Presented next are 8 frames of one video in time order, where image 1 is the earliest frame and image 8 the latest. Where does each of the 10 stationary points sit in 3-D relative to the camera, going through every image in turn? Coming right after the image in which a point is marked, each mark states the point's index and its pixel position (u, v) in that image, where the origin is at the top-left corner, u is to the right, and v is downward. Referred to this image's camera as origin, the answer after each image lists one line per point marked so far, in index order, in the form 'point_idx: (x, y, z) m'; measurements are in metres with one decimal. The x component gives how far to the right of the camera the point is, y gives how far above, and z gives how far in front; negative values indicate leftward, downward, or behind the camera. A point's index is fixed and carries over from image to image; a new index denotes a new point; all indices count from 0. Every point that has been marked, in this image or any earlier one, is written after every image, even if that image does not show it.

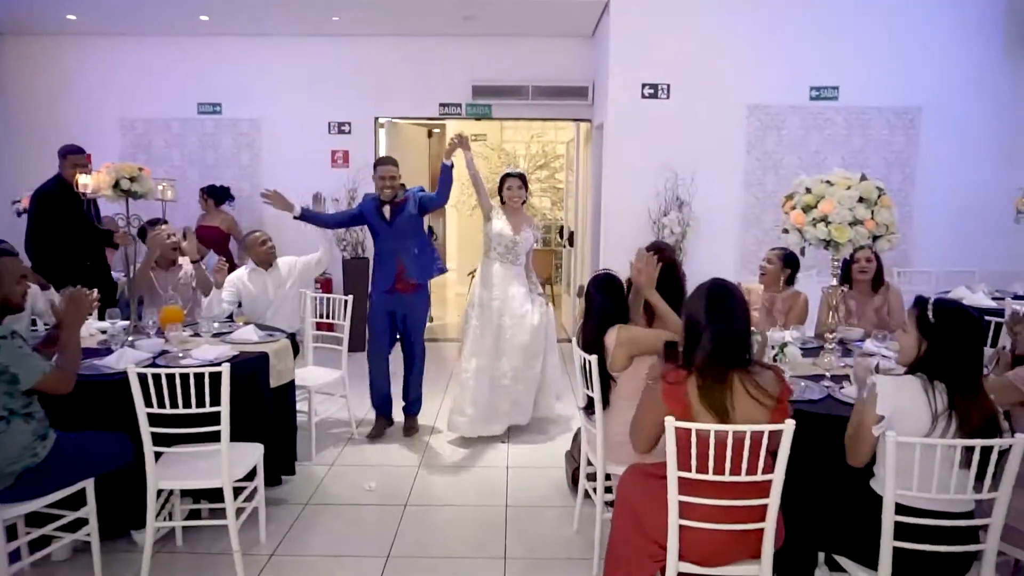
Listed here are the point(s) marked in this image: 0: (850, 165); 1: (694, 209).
0: (+2.6, +1.0, +5.5) m
1: (+1.4, +0.6, +5.5) m
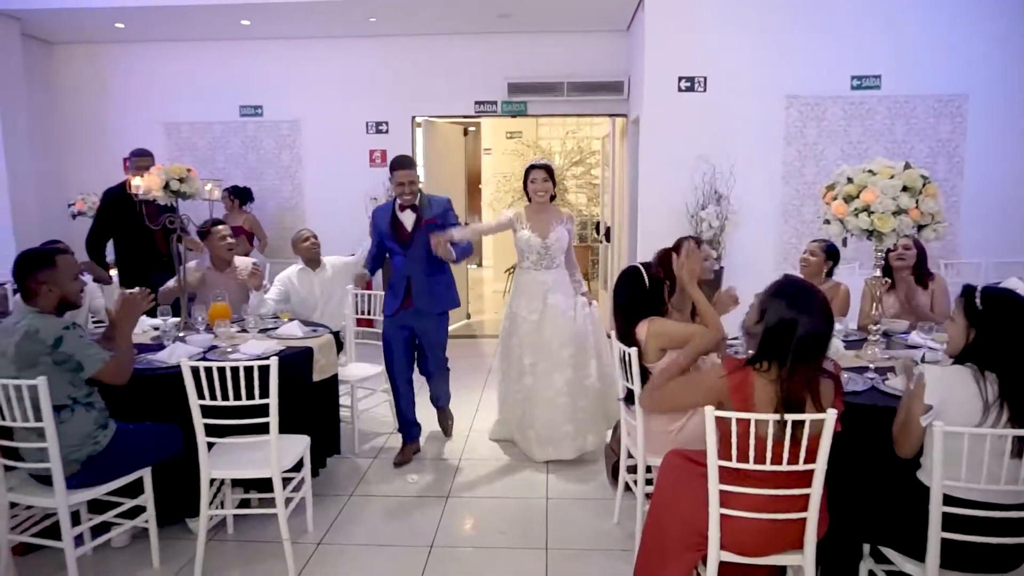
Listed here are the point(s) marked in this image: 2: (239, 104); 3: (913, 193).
0: (+2.9, +1.0, +5.4) m
1: (+1.7, +0.7, +5.4) m
2: (-2.6, +1.7, +6.6) m
3: (+1.5, +0.4, +2.6) m
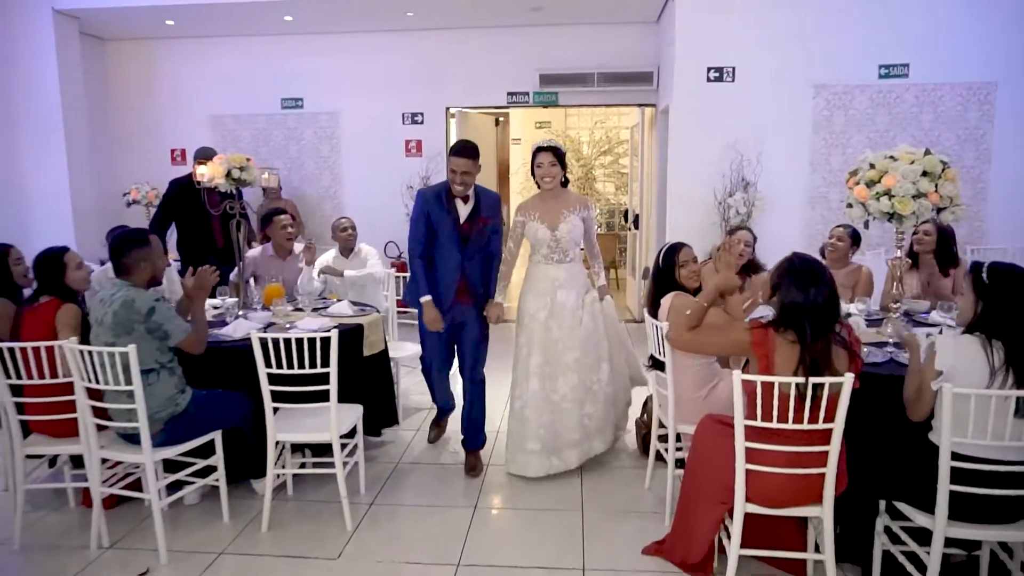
0: (+3.2, +1.1, +5.5) m
1: (+2.0, +0.8, +5.6) m
2: (-2.3, +1.9, +6.8) m
3: (+1.7, +0.4, +2.8) m
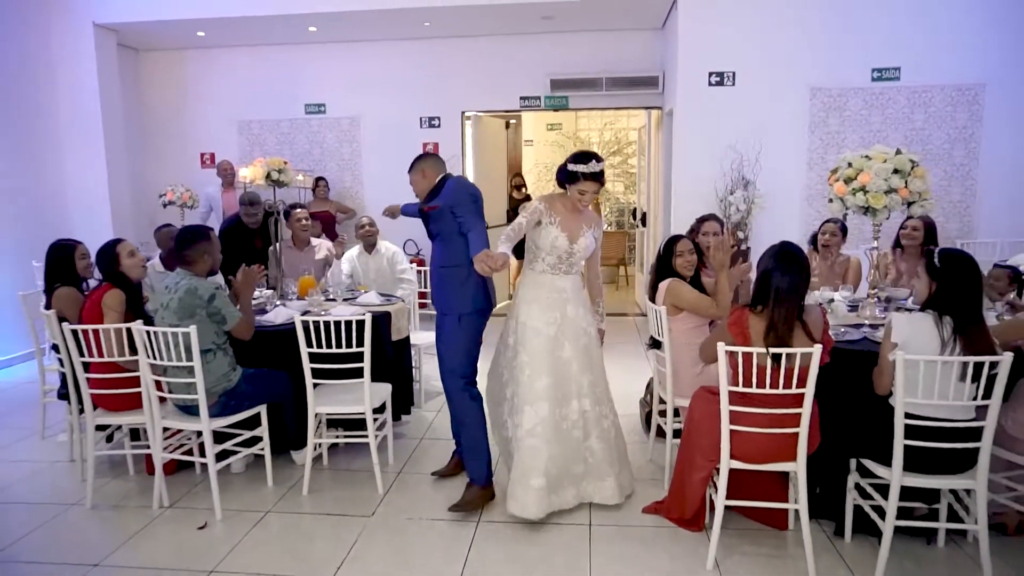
0: (+3.3, +1.2, +5.7) m
1: (+2.1, +0.8, +5.9) m
2: (-2.1, +1.9, +7.2) m
3: (+1.7, +0.5, +3.1) m
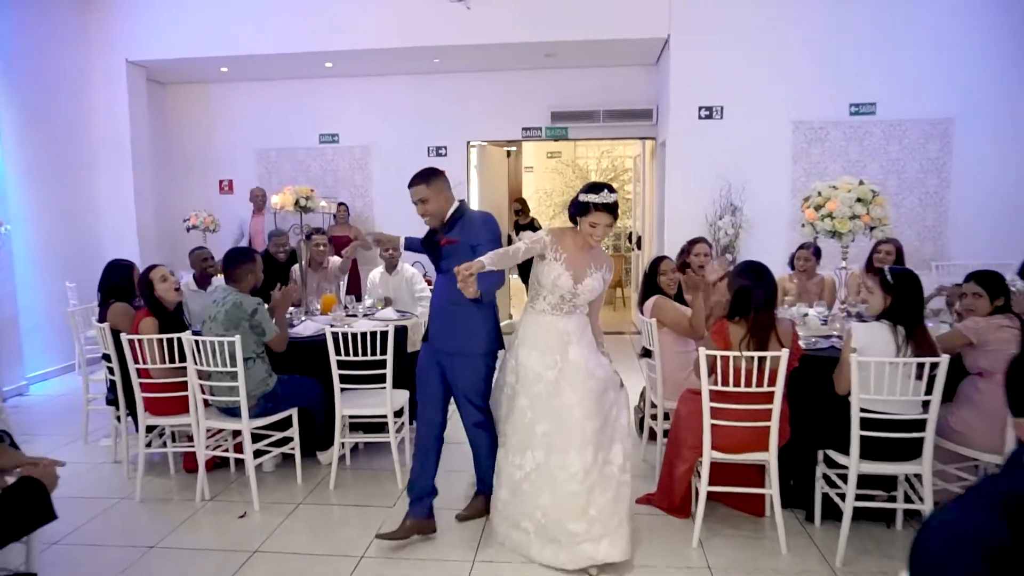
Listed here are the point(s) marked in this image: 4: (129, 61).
0: (+3.3, +1.0, +6.2) m
1: (+2.1, +0.7, +6.3) m
2: (-2.1, +1.7, +7.6) m
3: (+1.8, +0.4, +3.5) m
4: (-3.7, +2.2, +6.8) m
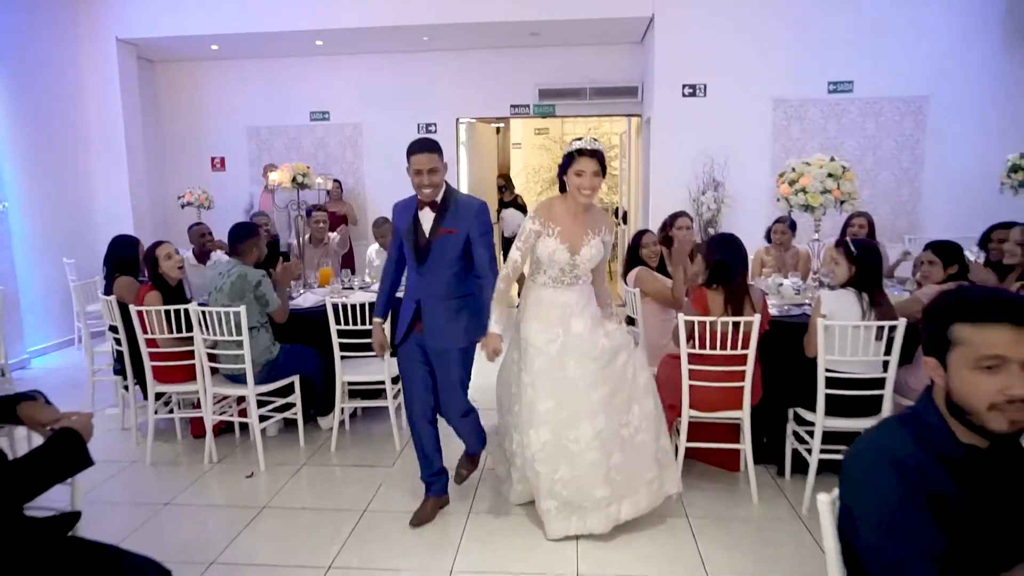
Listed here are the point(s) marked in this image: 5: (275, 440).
0: (+3.2, +1.3, +6.4) m
1: (+2.0, +0.9, +6.5) m
2: (-2.2, +2.0, +7.7) m
3: (+1.7, +0.6, +3.7) m
4: (-3.9, +2.5, +6.9) m
5: (-1.4, -0.9, +4.0) m
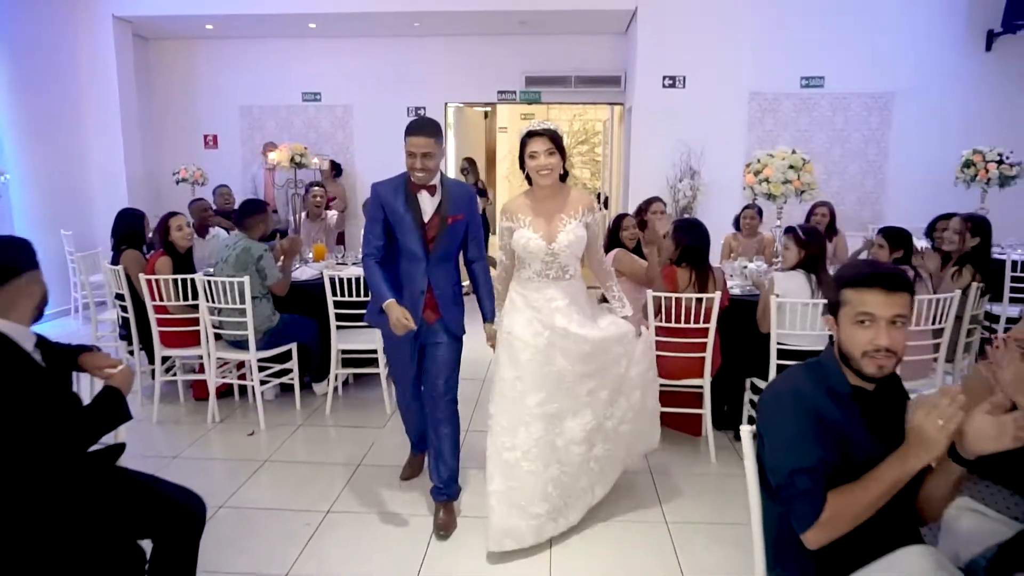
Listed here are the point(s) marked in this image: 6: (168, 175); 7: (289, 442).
0: (+3.1, +1.4, +6.7) m
1: (+1.9, +1.1, +6.8) m
2: (-2.4, +2.2, +7.9) m
3: (+1.6, +0.7, +4.0) m
4: (-4.0, +2.7, +7.0) m
5: (-1.5, -0.7, +4.3) m
6: (-4.0, +1.3, +8.1) m
7: (-1.2, -0.8, +3.8) m
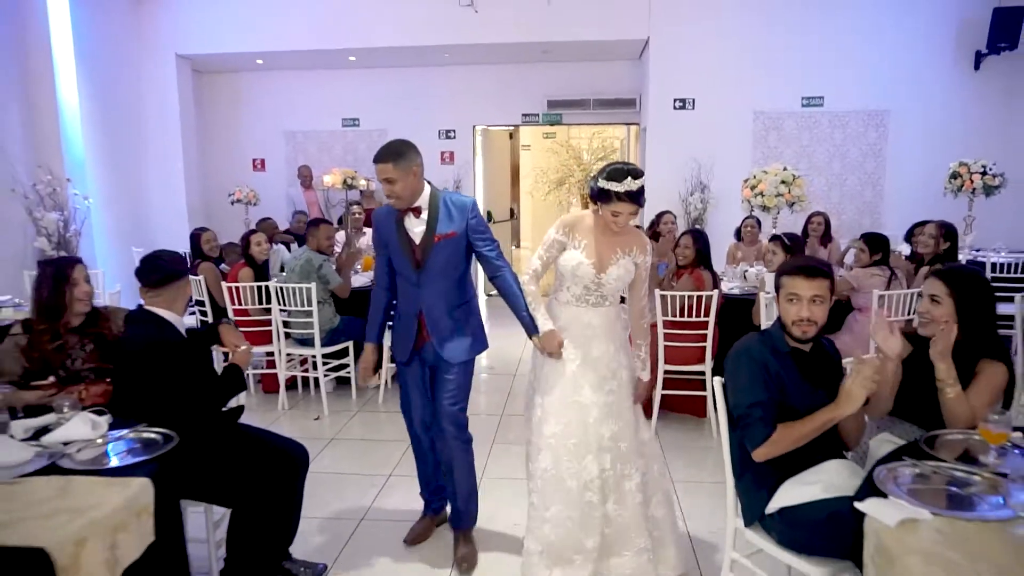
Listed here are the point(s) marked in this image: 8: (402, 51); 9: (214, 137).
0: (+3.3, +1.4, +7.2) m
1: (+2.1, +1.0, +7.4) m
2: (-2.1, +2.1, +8.7) m
3: (+1.8, +0.7, +4.6) m
4: (-3.7, +2.6, +7.8) m
5: (-1.3, -0.7, +4.9) m
6: (-3.7, +1.2, +8.8) m
7: (-1.0, -0.9, +4.4) m
8: (-1.2, +2.6, +7.7) m
9: (-3.8, +1.9, +8.8) m
